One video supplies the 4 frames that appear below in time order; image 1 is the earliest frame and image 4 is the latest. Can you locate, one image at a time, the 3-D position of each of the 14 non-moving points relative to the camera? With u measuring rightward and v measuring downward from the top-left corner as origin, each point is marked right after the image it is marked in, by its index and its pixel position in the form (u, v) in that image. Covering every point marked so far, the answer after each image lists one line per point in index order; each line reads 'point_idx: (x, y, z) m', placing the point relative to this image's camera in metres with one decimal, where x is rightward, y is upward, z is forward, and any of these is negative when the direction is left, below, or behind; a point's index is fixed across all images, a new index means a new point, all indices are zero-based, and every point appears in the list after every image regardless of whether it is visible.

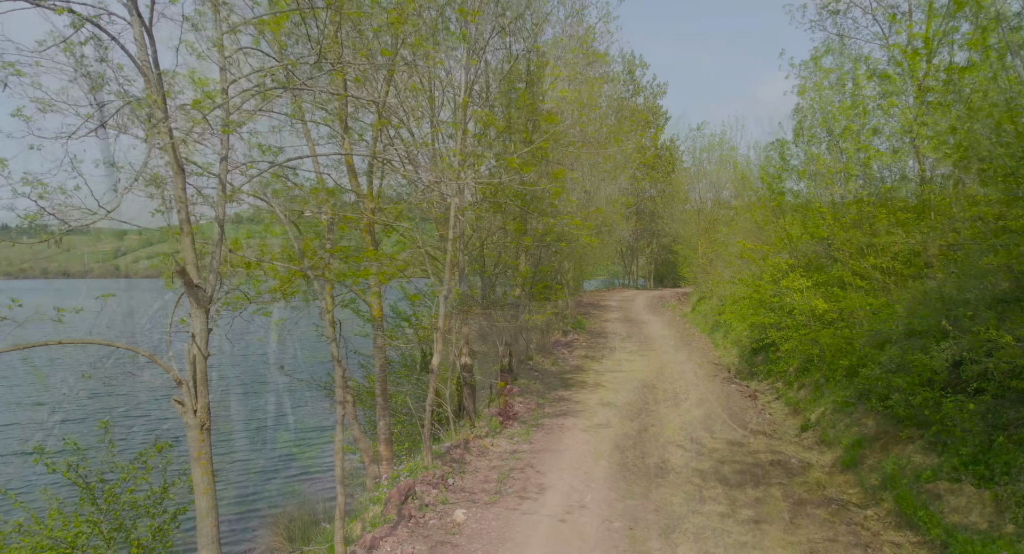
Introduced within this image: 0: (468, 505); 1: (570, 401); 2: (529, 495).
0: (-0.2, -3.1, +8.9) m
1: (+1.6, -2.7, +15.5) m
2: (+0.7, -3.0, +9.2) m
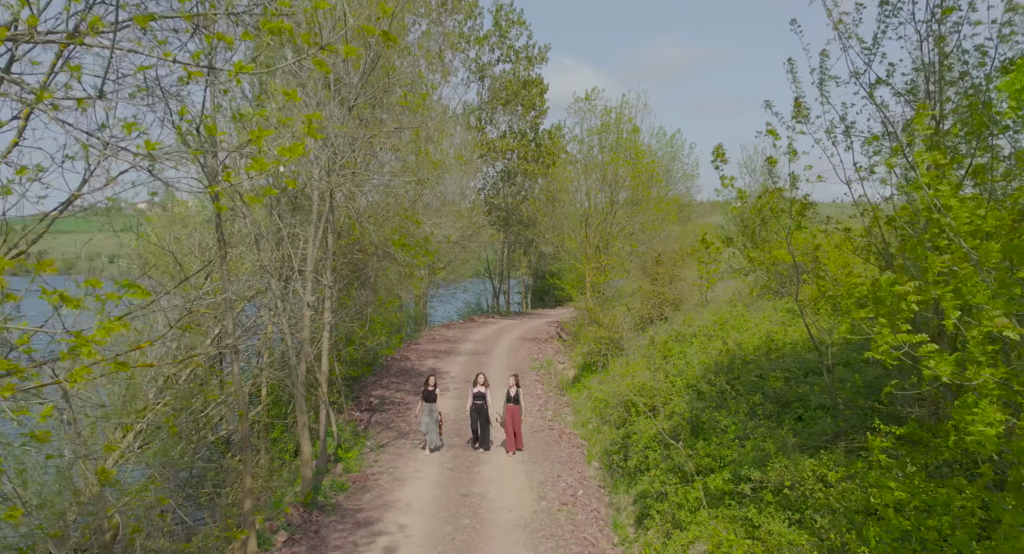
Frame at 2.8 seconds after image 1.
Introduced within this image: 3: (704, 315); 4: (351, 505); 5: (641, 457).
0: (-0.6, -3.5, +10.7) m
1: (+1.3, -3.2, +17.3) m
2: (+0.3, -3.5, +11.0) m
3: (+5.0, -1.0, +17.3) m
4: (-2.5, -3.6, +10.5) m
5: (+2.0, -2.8, +10.3) m
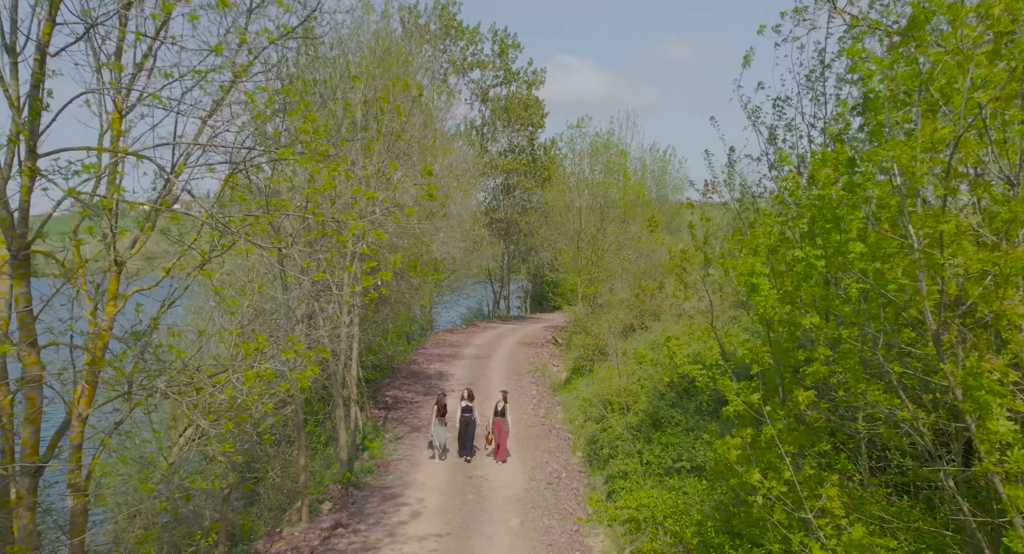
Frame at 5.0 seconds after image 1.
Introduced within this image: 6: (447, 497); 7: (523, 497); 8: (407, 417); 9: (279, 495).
0: (-0.7, -4.0, +13.1) m
1: (+1.2, -3.6, +19.7) m
2: (+0.2, -3.9, +13.5) m
3: (+5.0, -1.4, +19.8) m
4: (-2.6, -4.0, +12.9) m
5: (+1.9, -3.2, +12.8) m
6: (-1.2, -4.1, +12.4) m
7: (+0.2, -4.1, +12.4) m
8: (-2.7, -3.6, +17.0) m
9: (-4.4, -4.1, +12.4) m
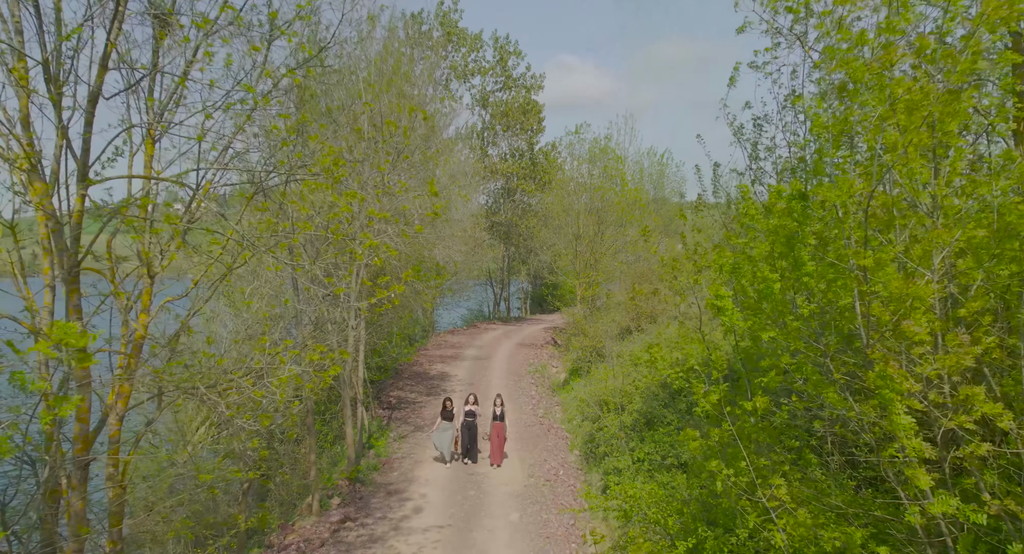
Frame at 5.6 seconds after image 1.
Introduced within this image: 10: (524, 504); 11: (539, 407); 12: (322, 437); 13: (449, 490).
0: (-0.7, -4.1, +13.8) m
1: (+1.2, -3.8, +20.4) m
2: (+0.2, -4.1, +14.1) m
3: (+5.0, -1.5, +20.4) m
4: (-2.6, -4.1, +13.6) m
5: (+1.9, -3.4, +13.4) m
6: (-1.2, -4.2, +13.0) m
7: (+0.2, -4.2, +13.0) m
8: (-2.7, -3.7, +17.6) m
9: (-4.4, -4.2, +13.1) m
10: (+0.2, -4.3, +12.5) m
11: (+0.8, -3.7, +19.0) m
12: (-4.5, -3.8, +15.8) m
13: (-1.2, -4.2, +13.1) m
